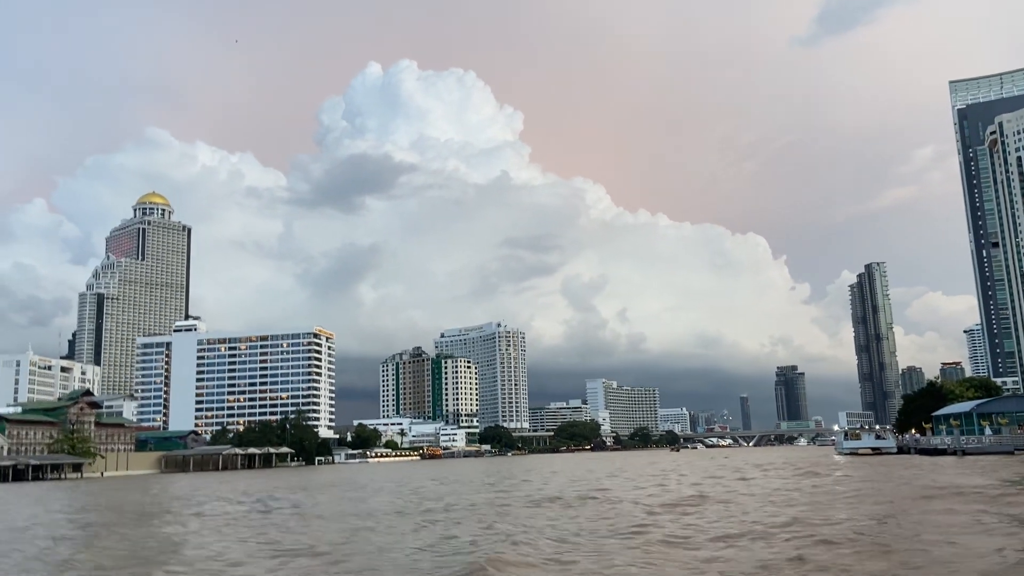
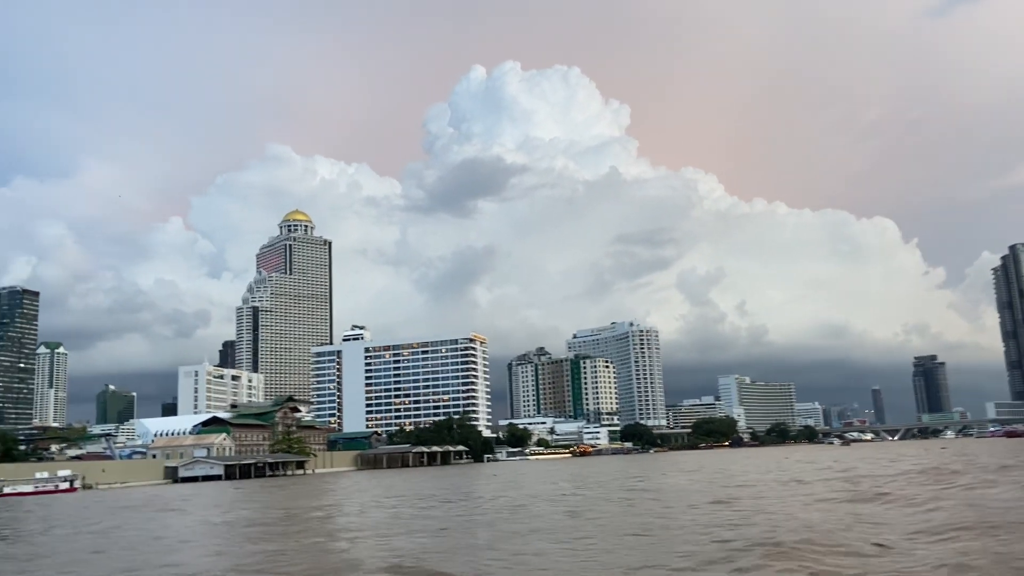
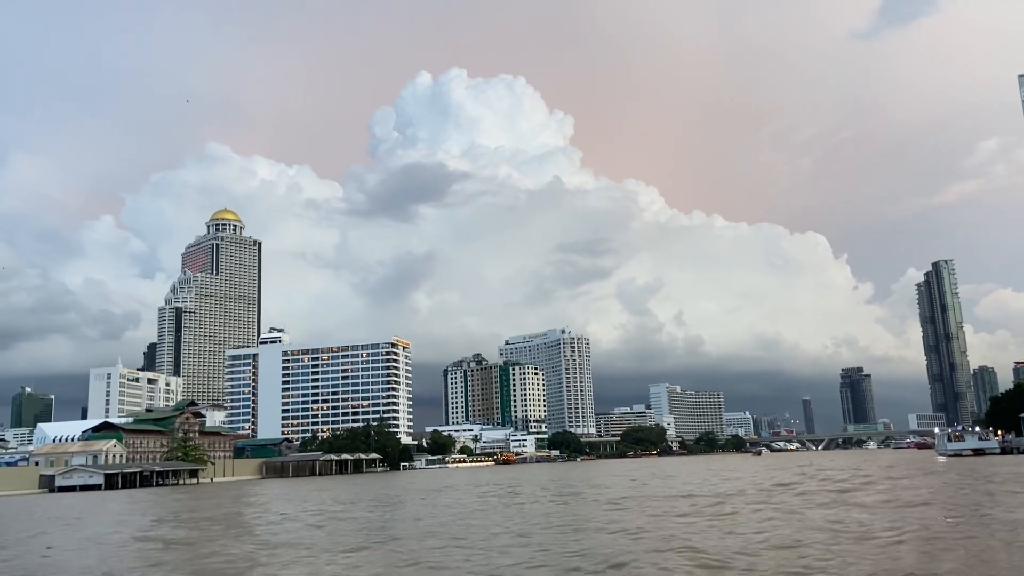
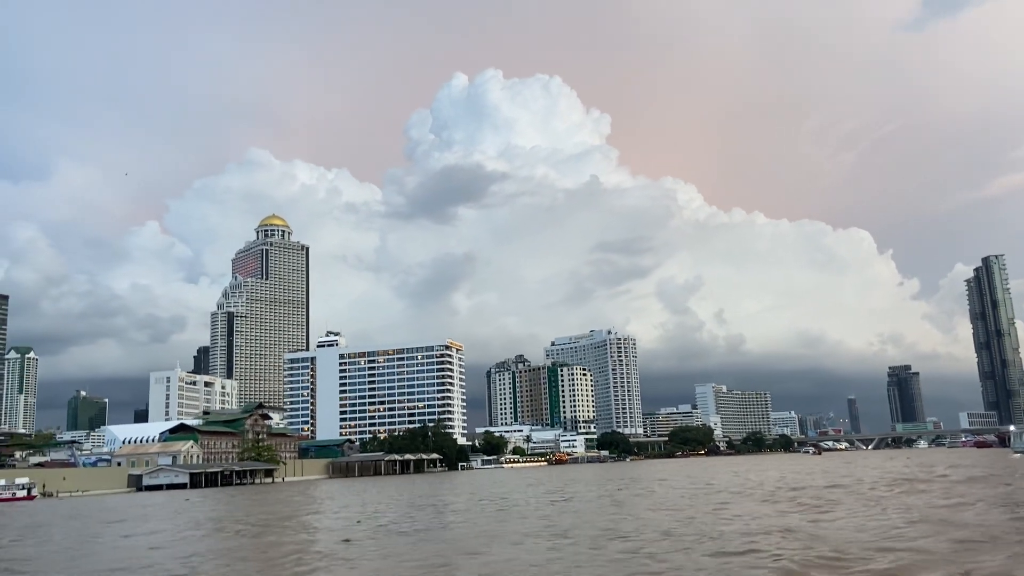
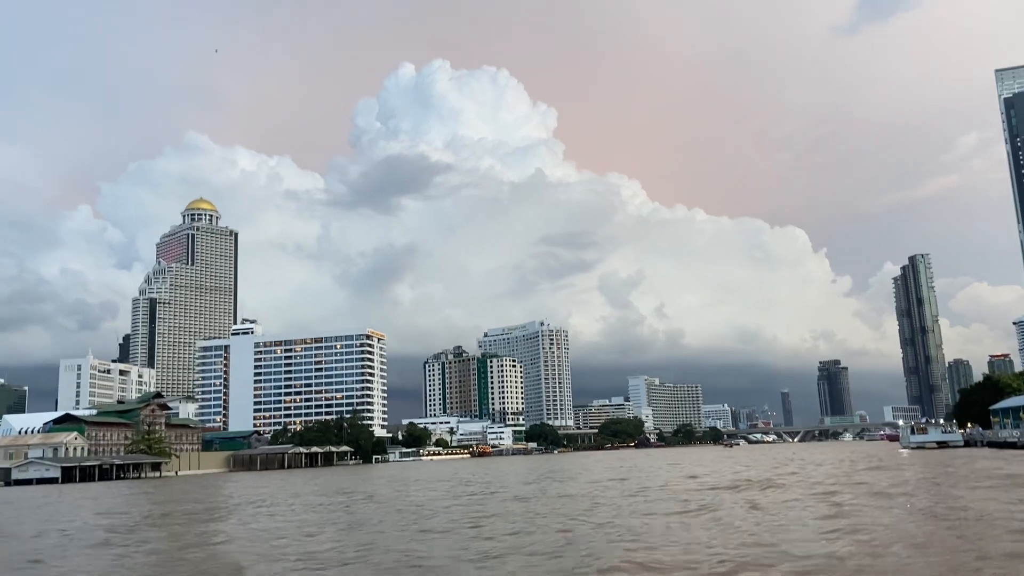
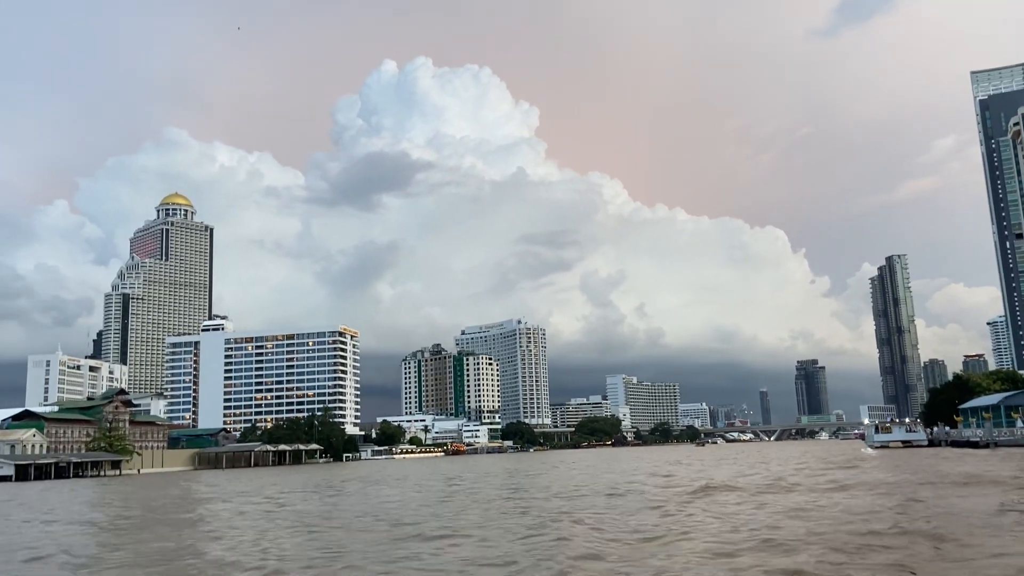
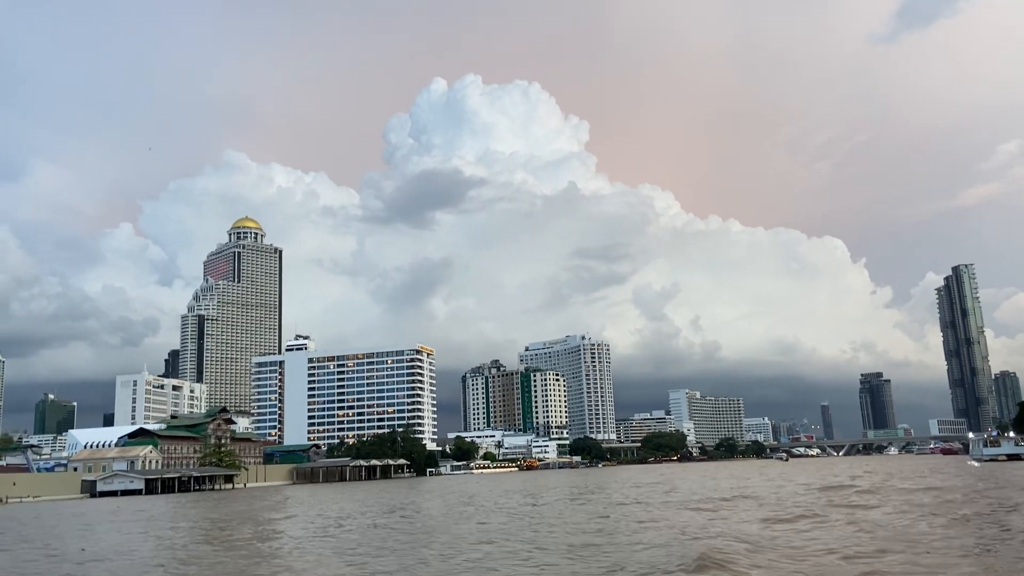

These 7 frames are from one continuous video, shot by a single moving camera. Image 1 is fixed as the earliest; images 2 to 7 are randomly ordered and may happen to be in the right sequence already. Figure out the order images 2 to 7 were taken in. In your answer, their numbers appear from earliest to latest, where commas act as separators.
6, 5, 3, 7, 4, 2
